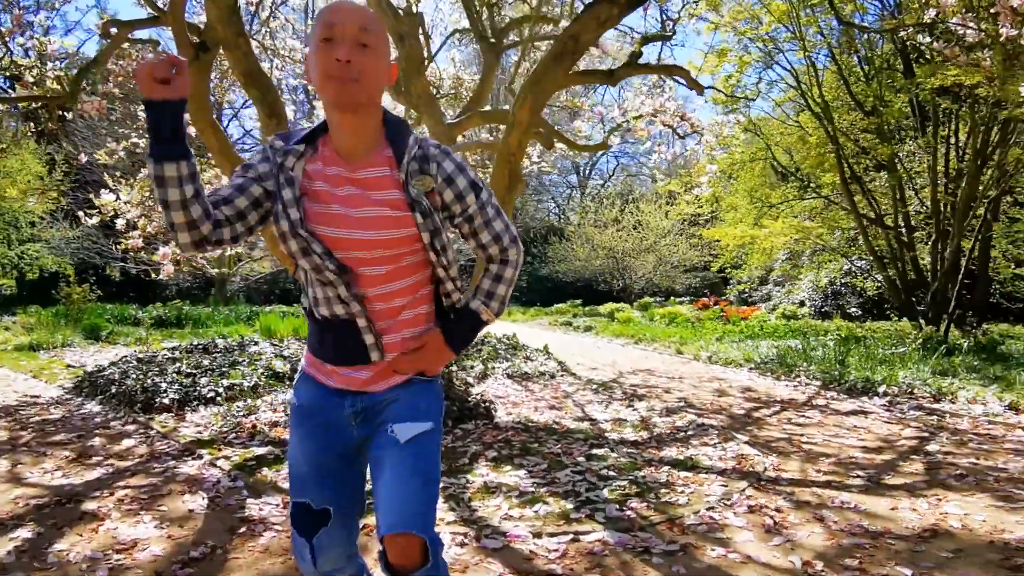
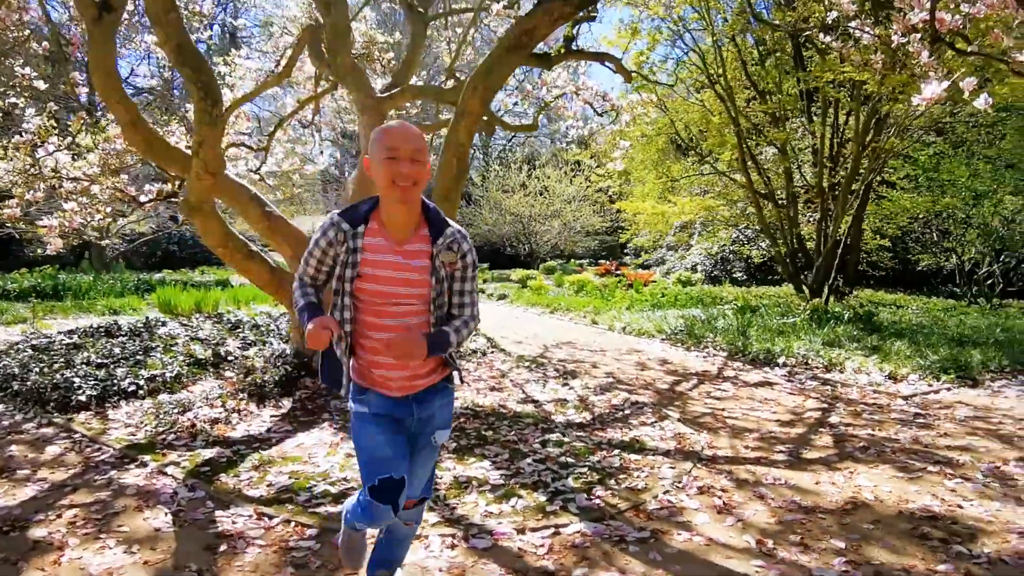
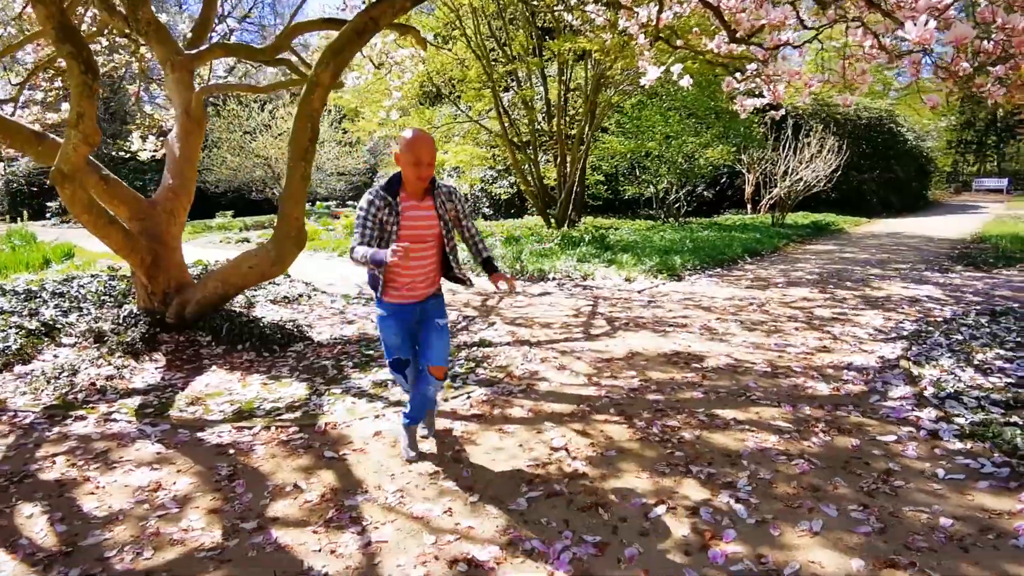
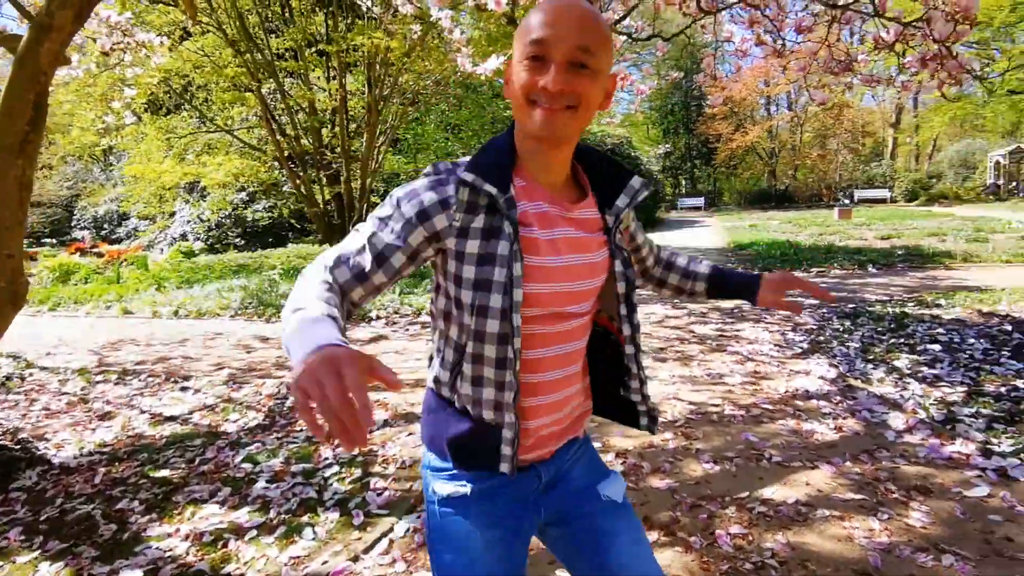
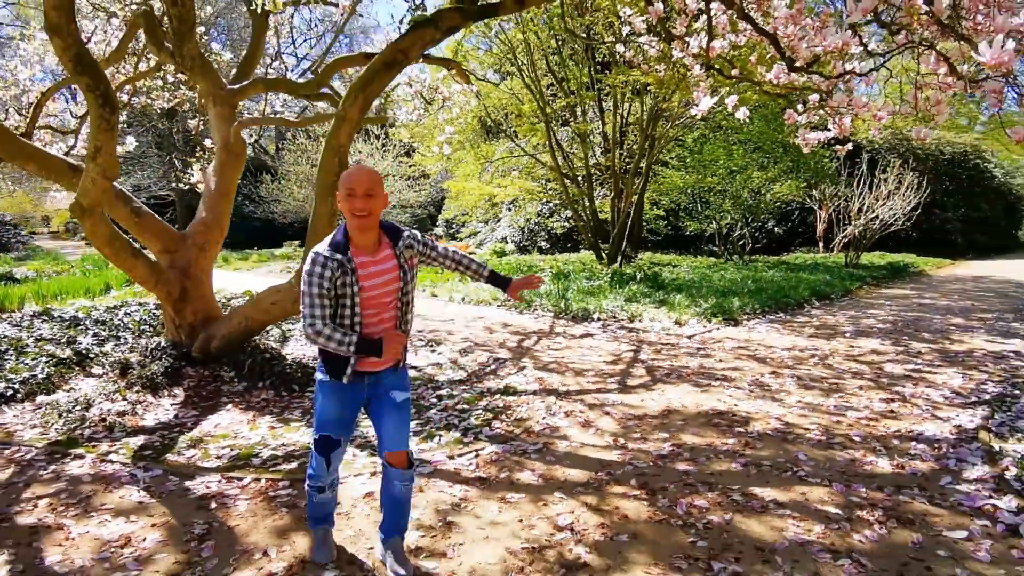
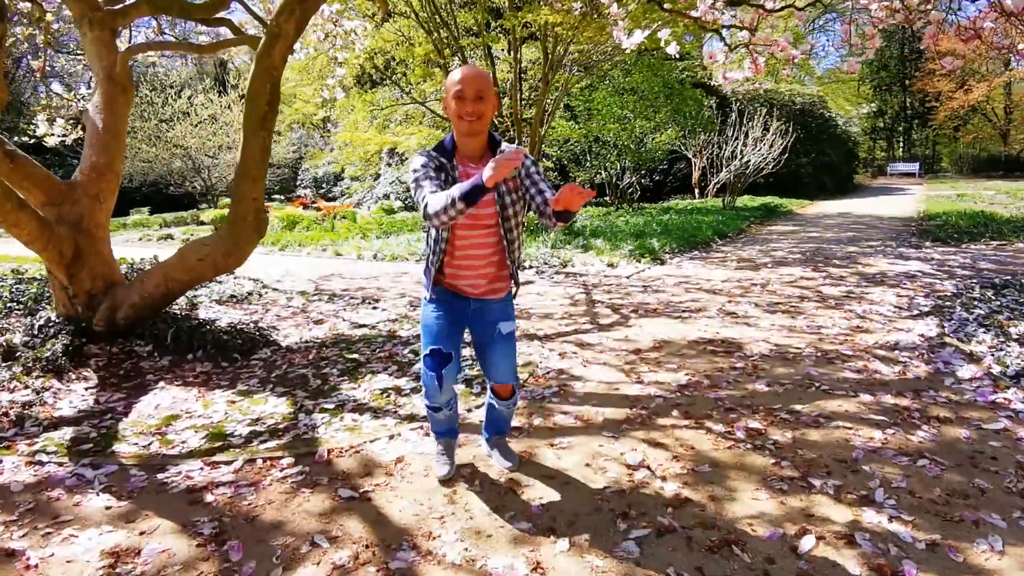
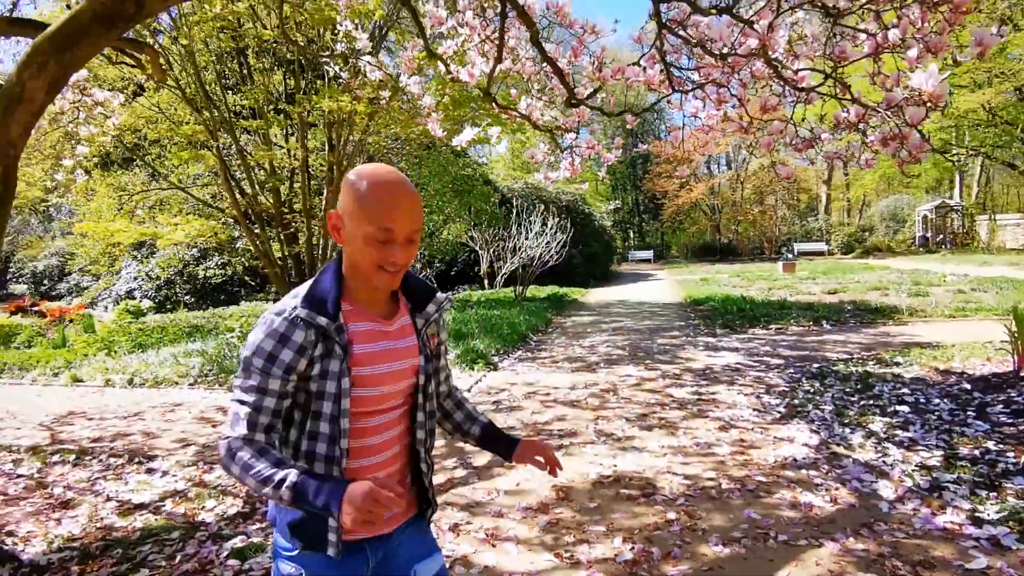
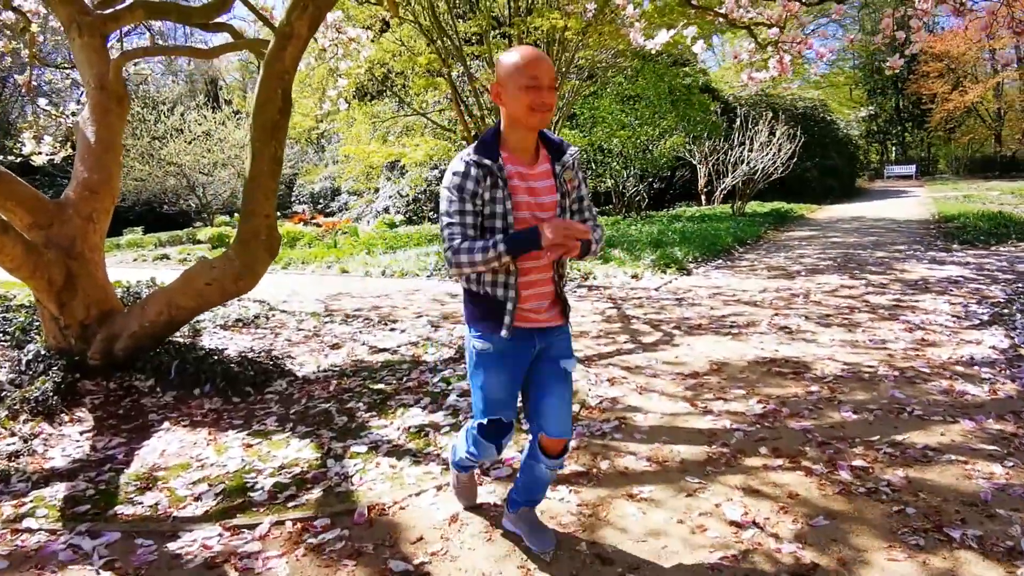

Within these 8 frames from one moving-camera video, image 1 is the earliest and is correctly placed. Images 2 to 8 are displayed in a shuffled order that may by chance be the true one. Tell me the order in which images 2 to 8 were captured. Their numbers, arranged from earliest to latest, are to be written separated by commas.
2, 5, 3, 6, 8, 4, 7
